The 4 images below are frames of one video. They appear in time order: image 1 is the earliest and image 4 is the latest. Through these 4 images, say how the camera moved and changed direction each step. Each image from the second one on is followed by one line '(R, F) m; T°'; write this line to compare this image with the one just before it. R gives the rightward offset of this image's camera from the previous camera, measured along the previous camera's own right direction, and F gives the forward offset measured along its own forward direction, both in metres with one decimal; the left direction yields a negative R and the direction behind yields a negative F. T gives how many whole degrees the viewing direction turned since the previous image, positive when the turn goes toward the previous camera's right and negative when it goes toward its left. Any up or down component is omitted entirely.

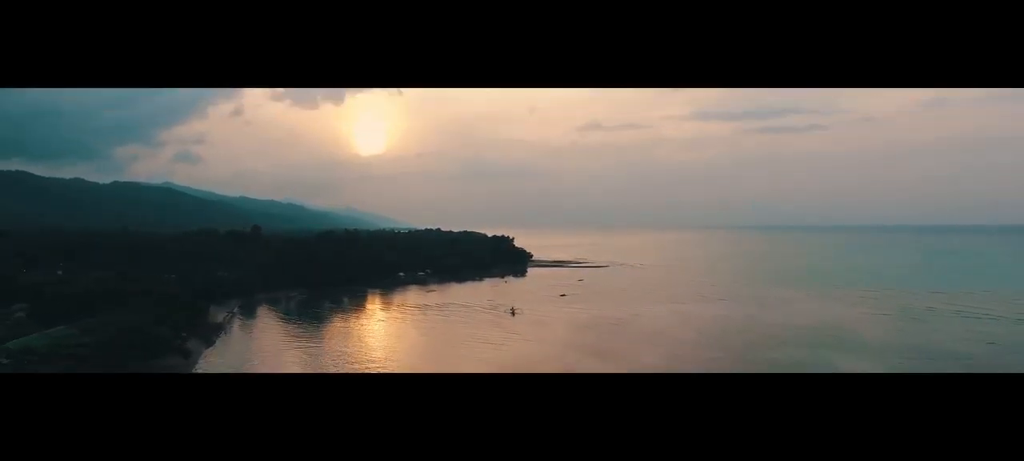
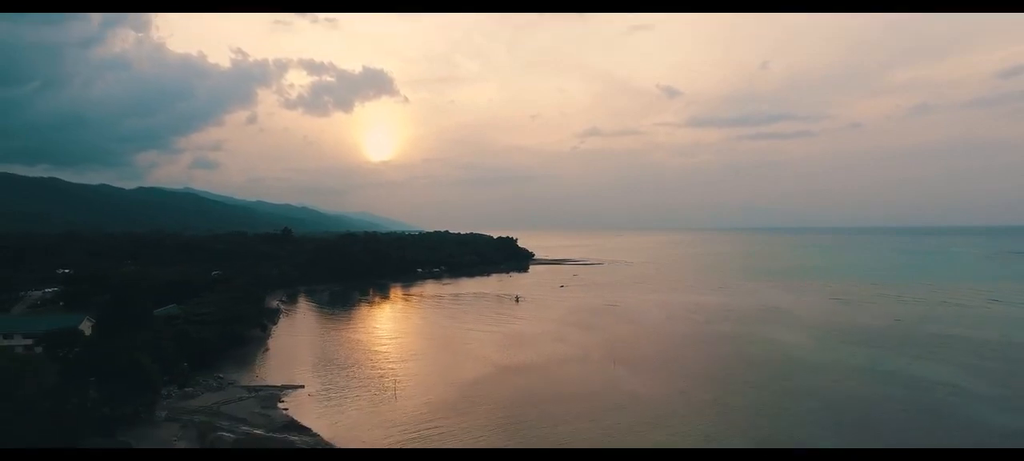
(0.0, -1.1) m; 0°
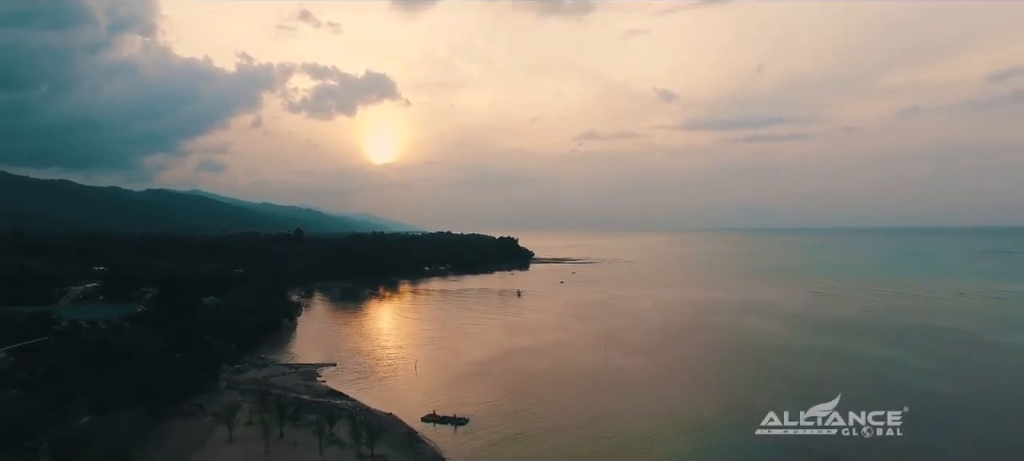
(0.0, -0.6) m; 0°
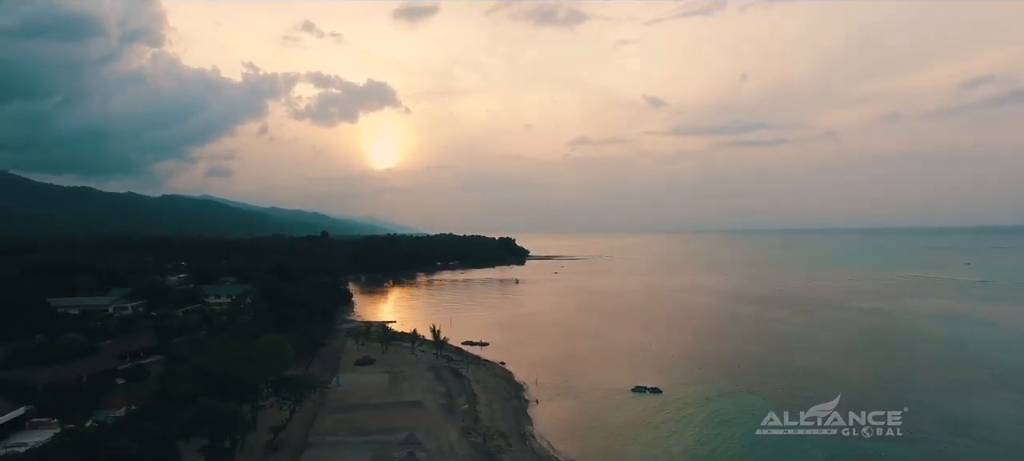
(-0.1, -1.2) m; 0°
